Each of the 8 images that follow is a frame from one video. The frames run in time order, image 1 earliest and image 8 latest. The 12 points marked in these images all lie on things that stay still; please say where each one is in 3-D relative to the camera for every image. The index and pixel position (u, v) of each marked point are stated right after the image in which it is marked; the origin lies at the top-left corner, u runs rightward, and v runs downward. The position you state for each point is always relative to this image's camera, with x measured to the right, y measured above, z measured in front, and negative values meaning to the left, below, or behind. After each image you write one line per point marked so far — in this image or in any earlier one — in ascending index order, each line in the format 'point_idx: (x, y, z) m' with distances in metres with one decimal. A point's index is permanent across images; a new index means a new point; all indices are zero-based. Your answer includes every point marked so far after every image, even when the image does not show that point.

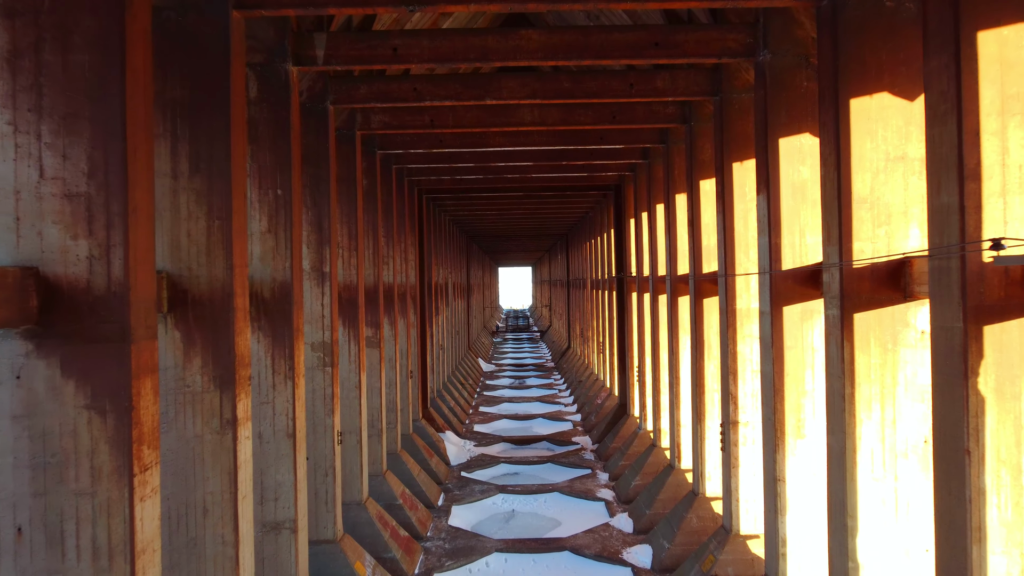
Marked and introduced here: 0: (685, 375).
0: (+2.7, -1.4, +10.1) m
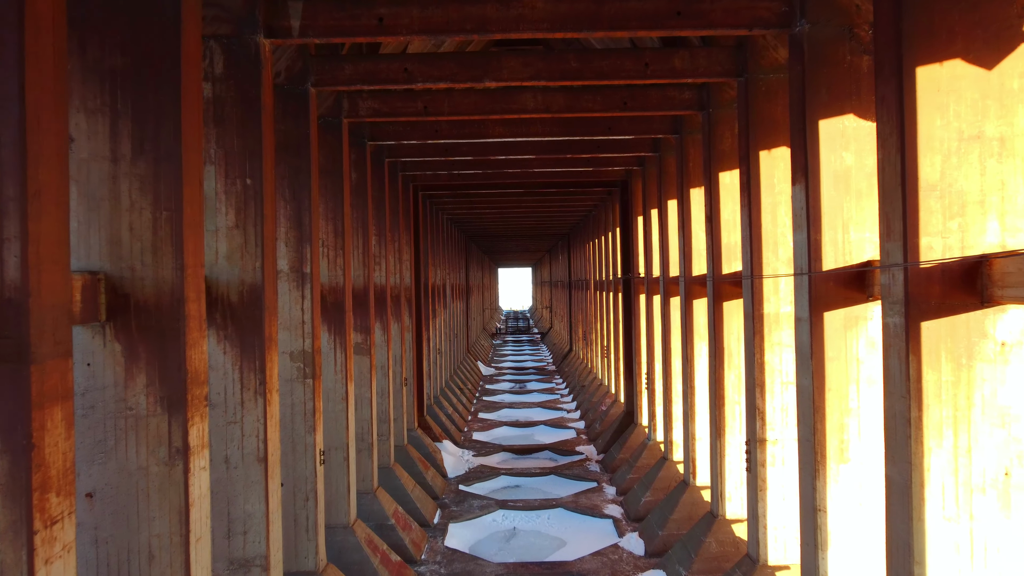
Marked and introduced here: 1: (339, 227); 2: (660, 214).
0: (+2.7, -1.4, +9.4) m
1: (-2.2, +0.8, +8.1) m
2: (+2.5, +1.2, +10.9) m
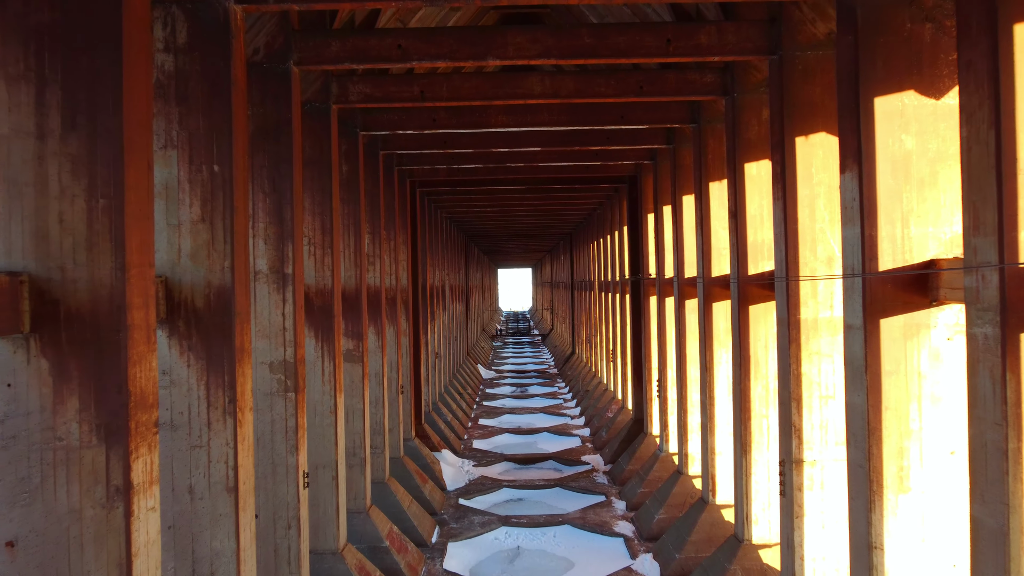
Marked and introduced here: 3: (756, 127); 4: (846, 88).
0: (+2.8, -1.4, +8.6) m
1: (-2.1, +0.7, +7.4) m
2: (+2.5, +1.2, +10.1) m
3: (+2.7, +1.8, +7.3) m
4: (+2.5, +1.5, +5.0) m
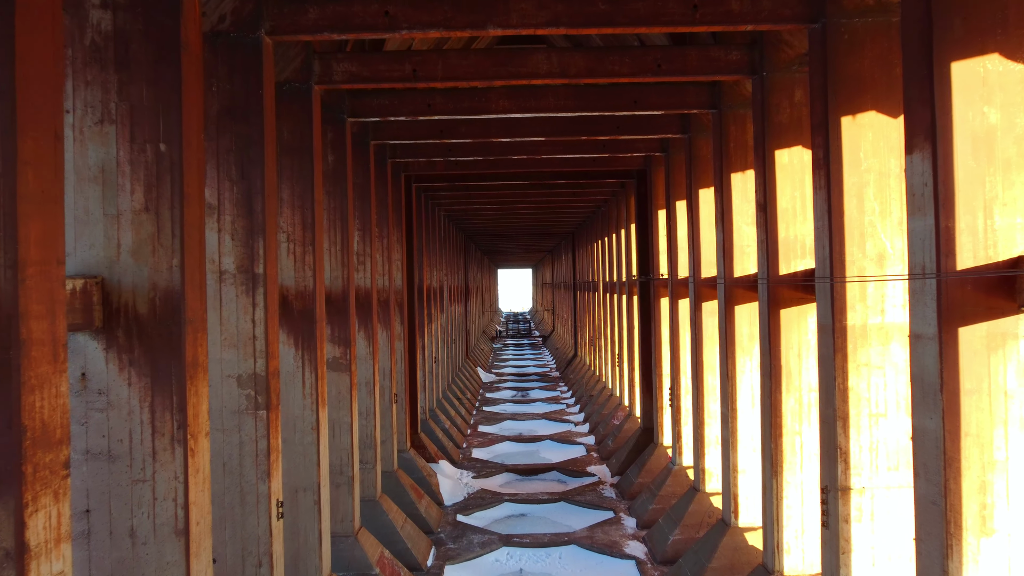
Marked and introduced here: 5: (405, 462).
0: (+2.8, -1.4, +7.9) m
1: (-2.1, +0.7, +6.6) m
2: (+2.6, +1.2, +9.4) m
3: (+2.8, +1.8, +6.5) m
4: (+2.6, +1.5, +4.2) m
5: (-1.9, -3.1, +11.6) m
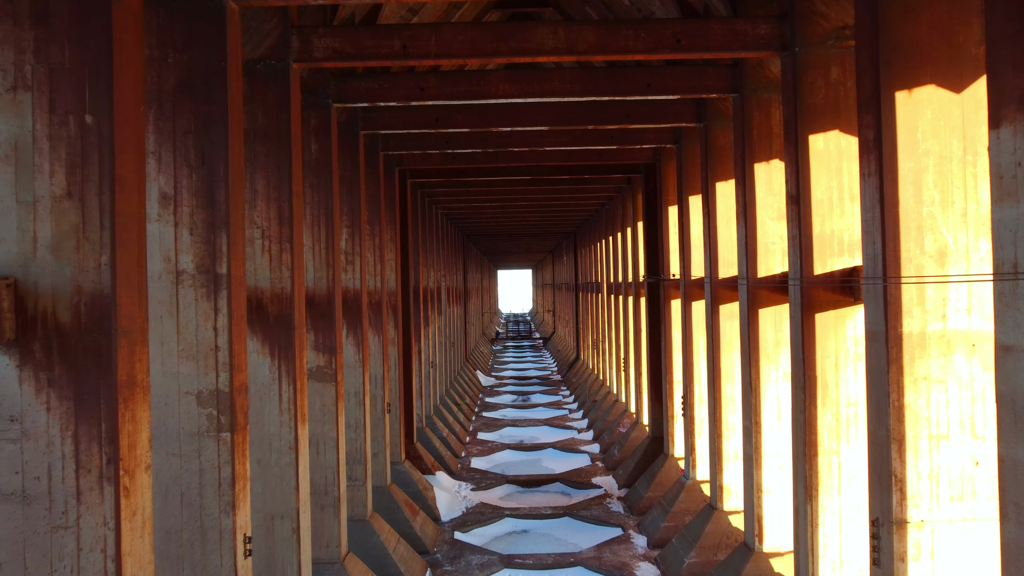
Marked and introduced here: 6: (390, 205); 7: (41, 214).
0: (+2.8, -1.5, +7.1) m
1: (-2.1, +0.7, +5.9) m
2: (+2.6, +1.2, +8.7) m
3: (+2.8, +1.8, +5.8) m
4: (+2.6, +1.5, +3.5) m
5: (-1.9, -3.1, +10.9) m
6: (-2.1, +1.4, +11.1) m
7: (-2.3, +0.4, +3.2) m
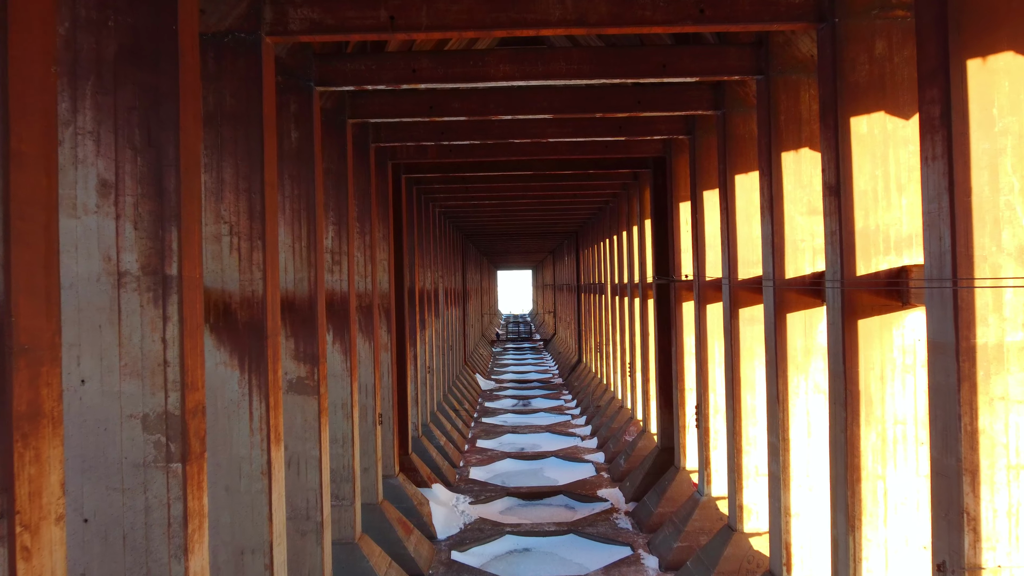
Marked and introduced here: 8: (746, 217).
0: (+2.8, -1.5, +6.5) m
1: (-2.0, +0.7, +5.2) m
2: (+2.6, +1.1, +8.0) m
3: (+2.8, +1.8, +5.1) m
4: (+2.6, +1.5, +2.8) m
5: (-1.9, -3.2, +10.2) m
6: (-2.1, +1.4, +10.4) m
7: (-2.3, +0.3, +2.5) m
8: (+2.8, +0.8, +7.6) m
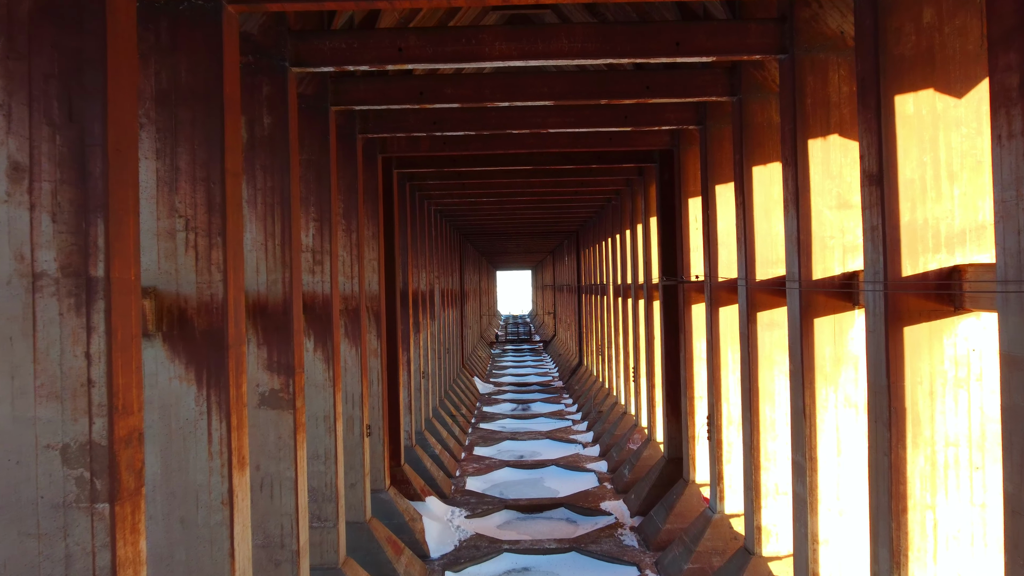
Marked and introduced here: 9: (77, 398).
0: (+2.8, -1.5, +5.8) m
1: (-2.1, +0.7, +4.6) m
2: (+2.5, +1.1, +7.3) m
3: (+2.8, +1.7, +4.5) m
4: (+2.6, +1.5, +2.1) m
5: (-1.9, -3.2, +9.5) m
6: (-2.1, +1.4, +9.8) m
7: (-2.3, +0.3, +1.9) m
8: (+2.7, +0.8, +7.0) m
9: (-2.1, -0.5, +3.2) m
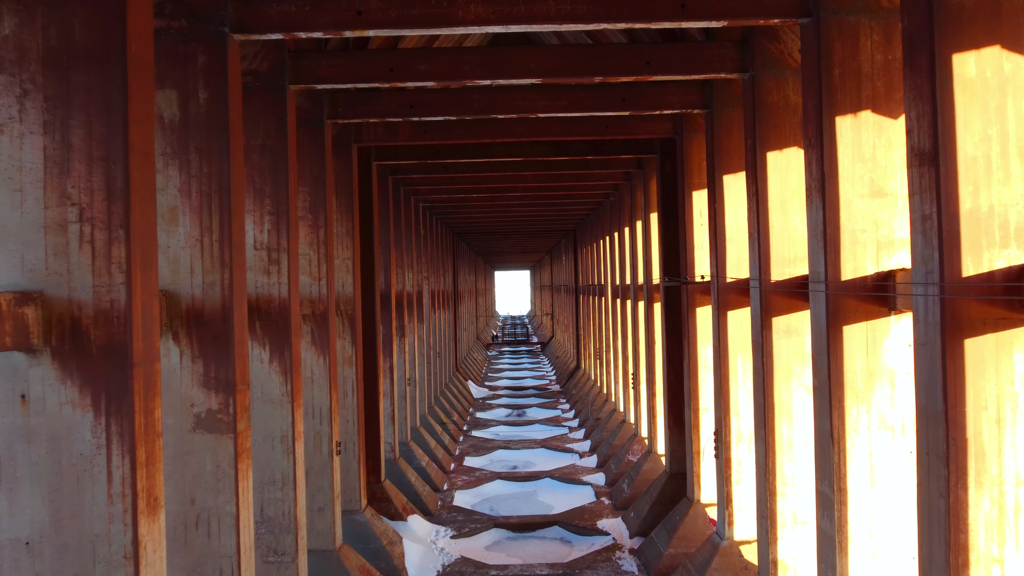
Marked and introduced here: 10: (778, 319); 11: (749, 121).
0: (+2.7, -1.5, +5.0) m
1: (-2.2, +0.6, +3.7) m
2: (+2.4, +1.1, +6.5) m
3: (+2.6, +1.7, +3.7) m
4: (+2.4, +1.4, +1.3) m
5: (-2.1, -3.2, +8.7) m
6: (-2.3, +1.3, +8.9) m
7: (-2.5, +0.3, +1.0) m
8: (+2.6, +0.8, +6.1) m
9: (-2.3, -0.6, +2.3) m
10: (+2.5, -0.3, +6.1) m
11: (+2.4, +1.7, +6.5) m
